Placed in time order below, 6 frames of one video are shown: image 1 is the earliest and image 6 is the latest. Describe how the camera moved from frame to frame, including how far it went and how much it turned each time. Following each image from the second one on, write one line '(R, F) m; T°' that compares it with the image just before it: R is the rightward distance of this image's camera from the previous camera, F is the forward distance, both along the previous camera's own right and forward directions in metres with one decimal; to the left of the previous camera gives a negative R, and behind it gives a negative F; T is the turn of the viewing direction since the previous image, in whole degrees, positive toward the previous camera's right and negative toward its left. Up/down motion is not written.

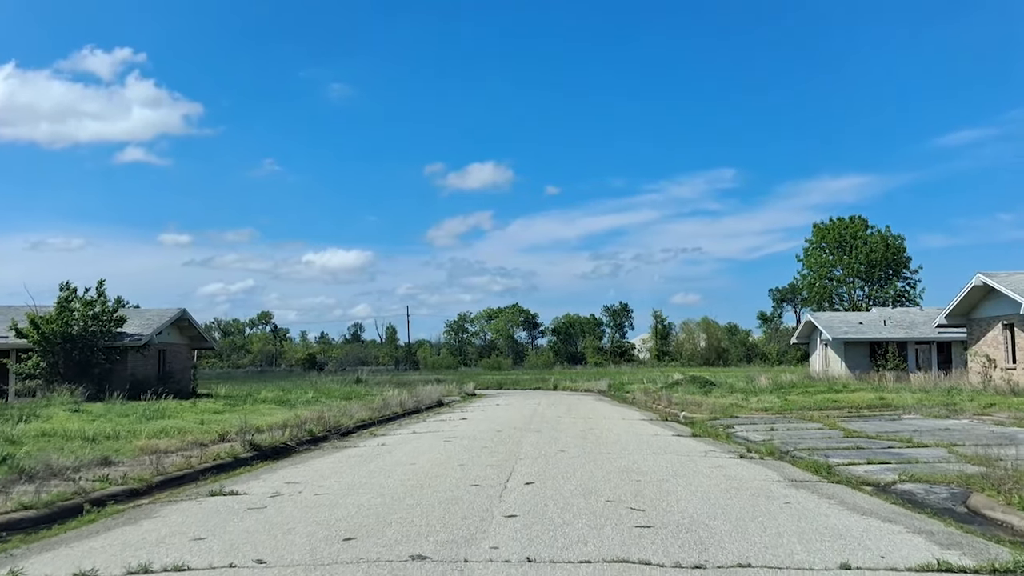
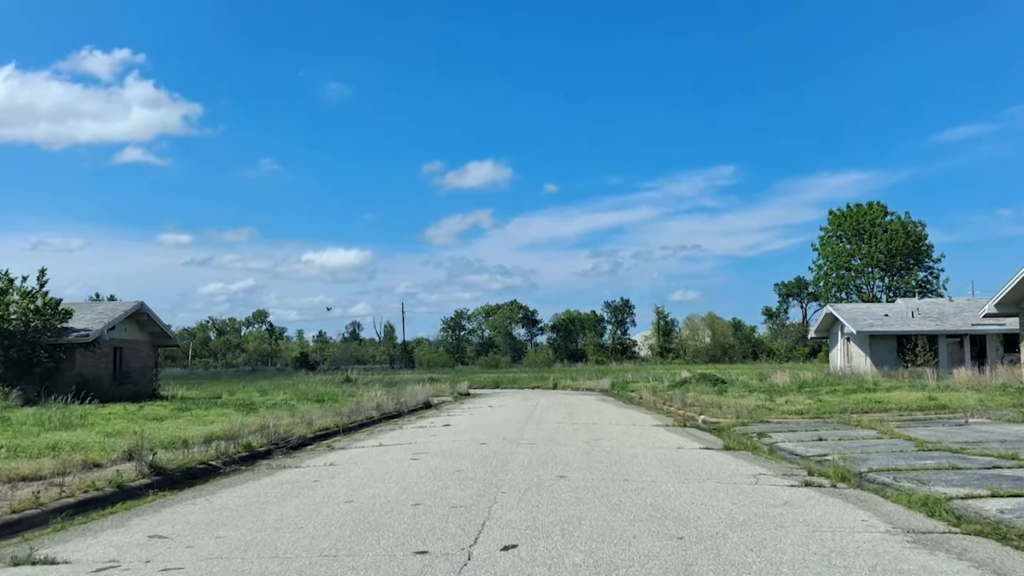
(+0.2, +3.6) m; 0°
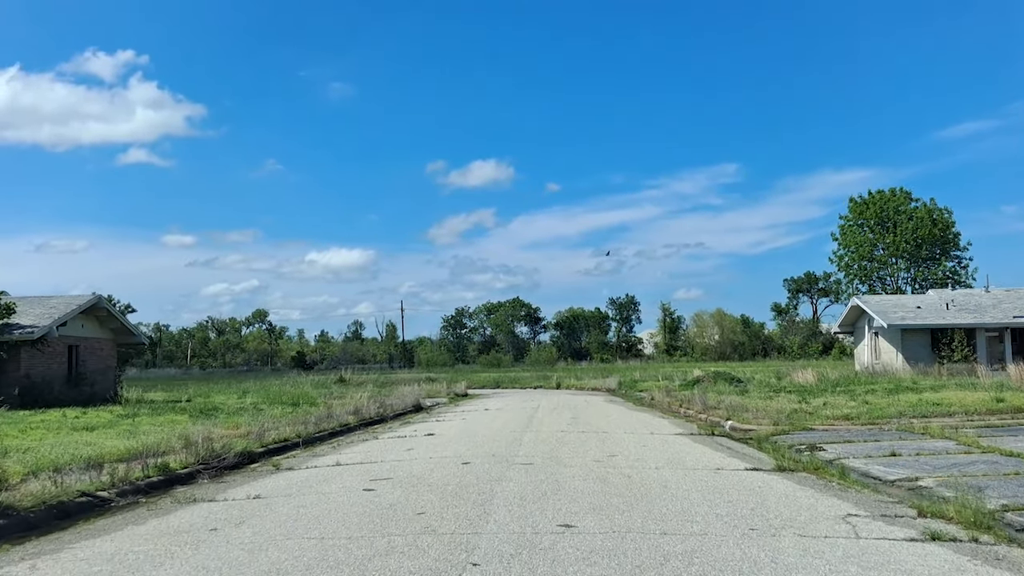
(+0.2, +3.3) m; 0°
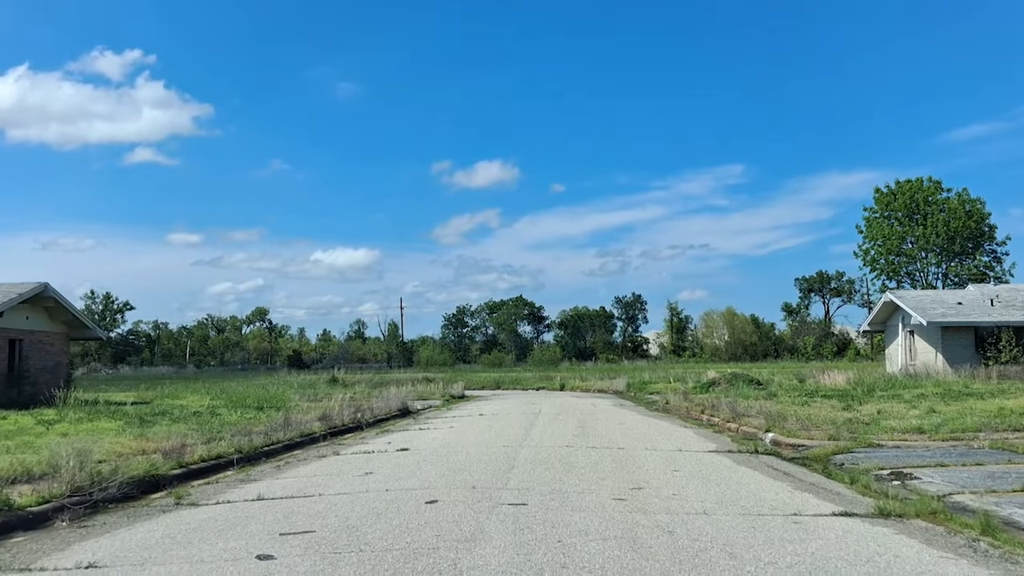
(+0.2, +3.4) m; 0°
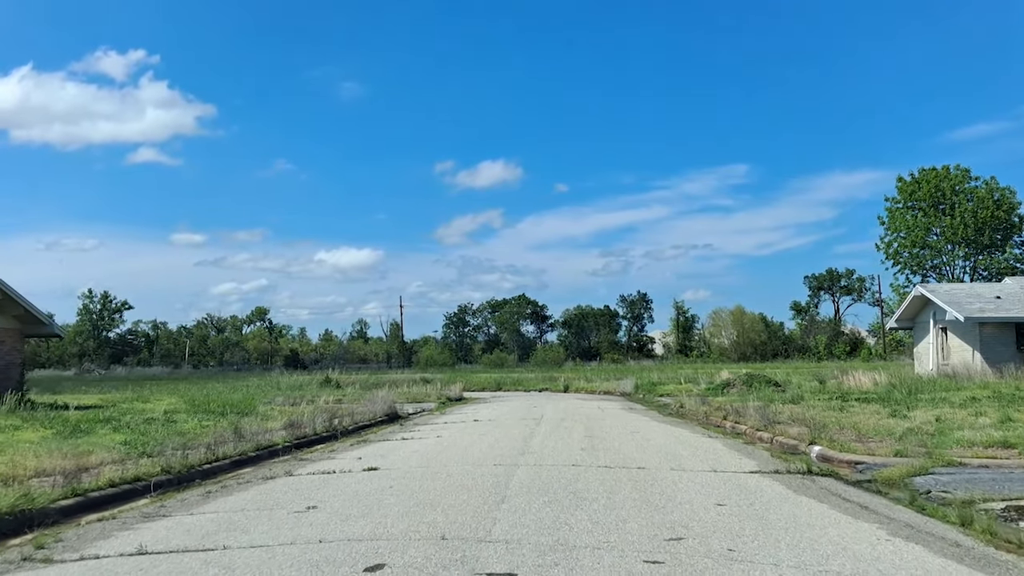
(+0.1, +2.7) m; 0°
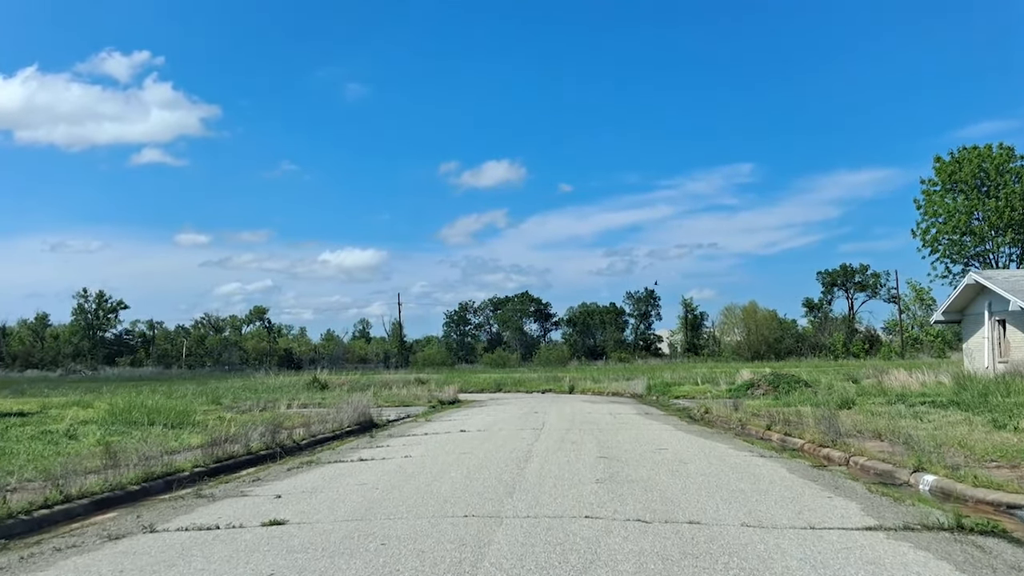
(+0.2, +4.0) m; 0°
